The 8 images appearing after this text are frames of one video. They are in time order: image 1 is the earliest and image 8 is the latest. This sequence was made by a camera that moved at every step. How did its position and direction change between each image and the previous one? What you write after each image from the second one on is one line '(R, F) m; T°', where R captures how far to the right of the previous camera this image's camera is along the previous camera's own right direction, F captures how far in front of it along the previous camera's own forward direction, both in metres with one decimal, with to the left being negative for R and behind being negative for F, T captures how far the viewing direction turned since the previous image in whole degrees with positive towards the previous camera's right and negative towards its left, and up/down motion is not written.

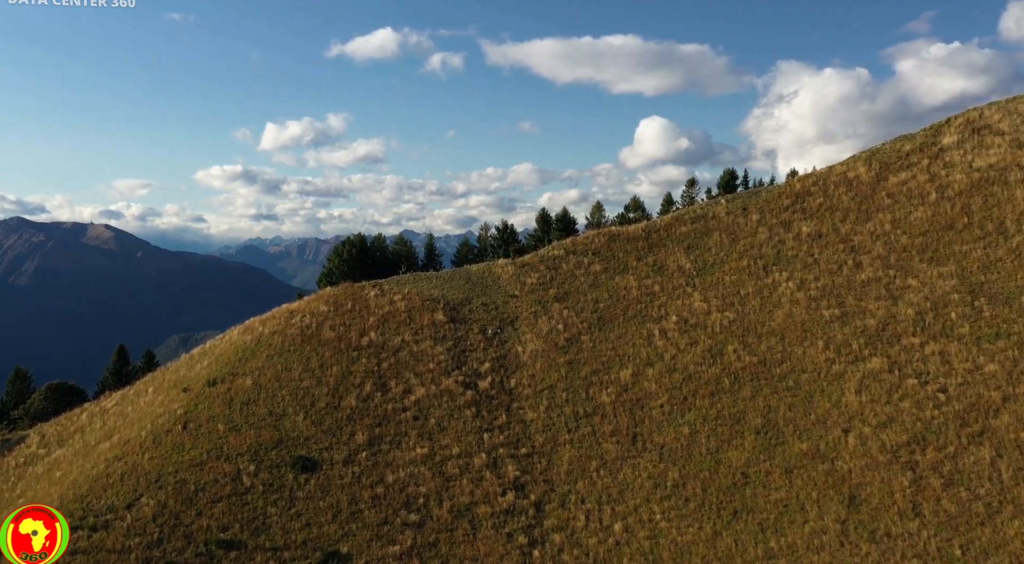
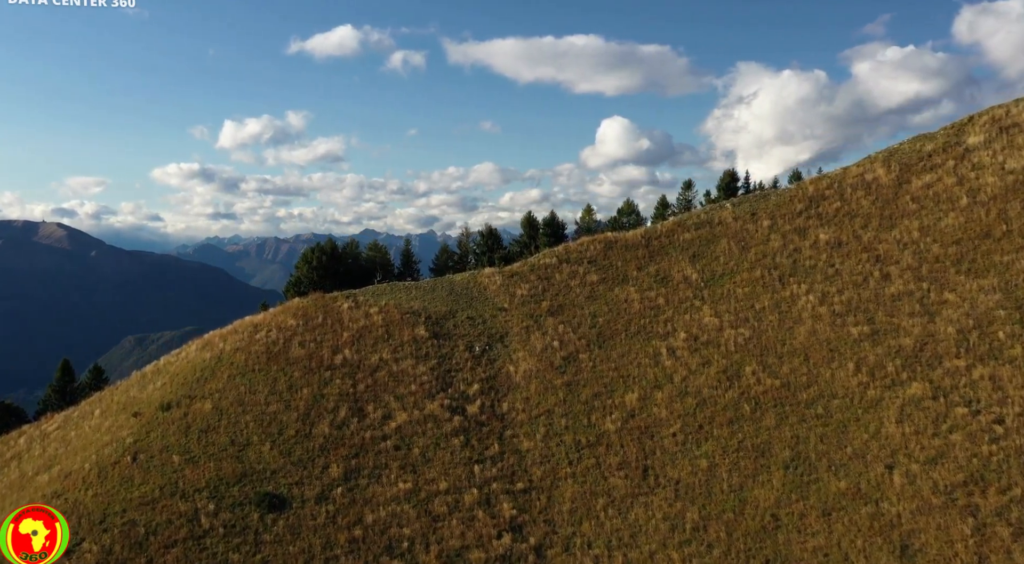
(-1.3, +4.1) m; +3°
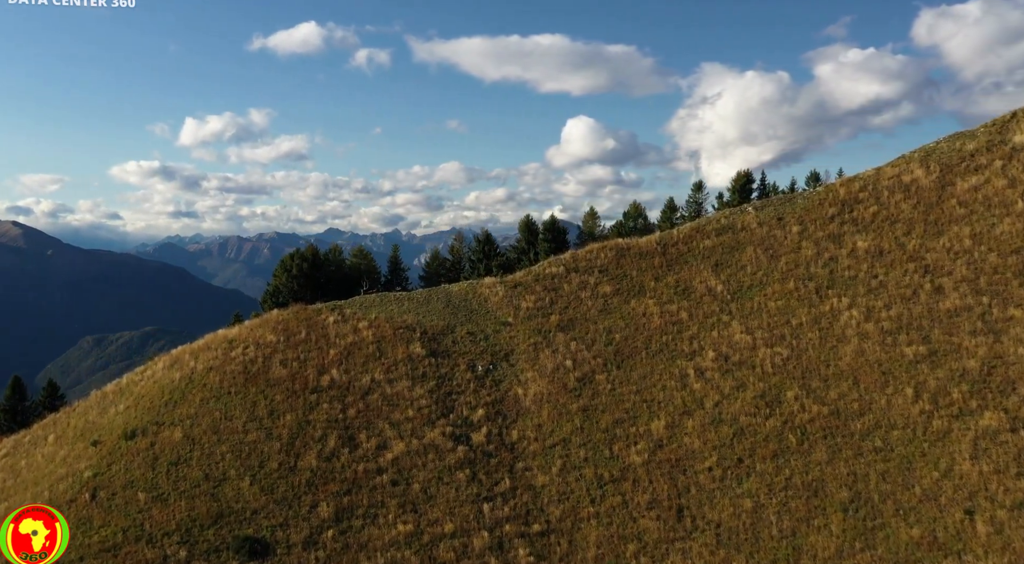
(-1.7, +3.9) m; +2°
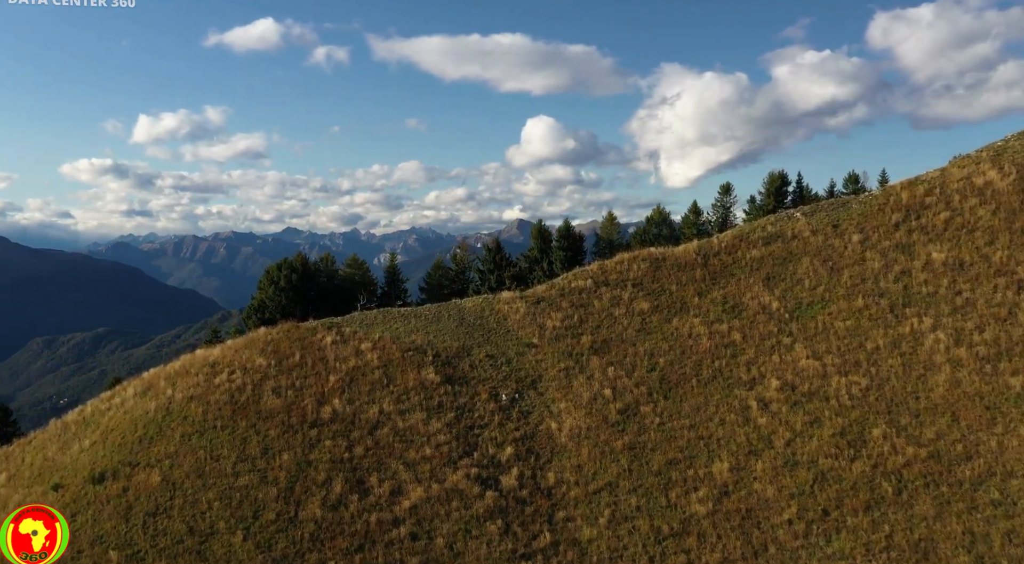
(-2.6, +4.5) m; +3°
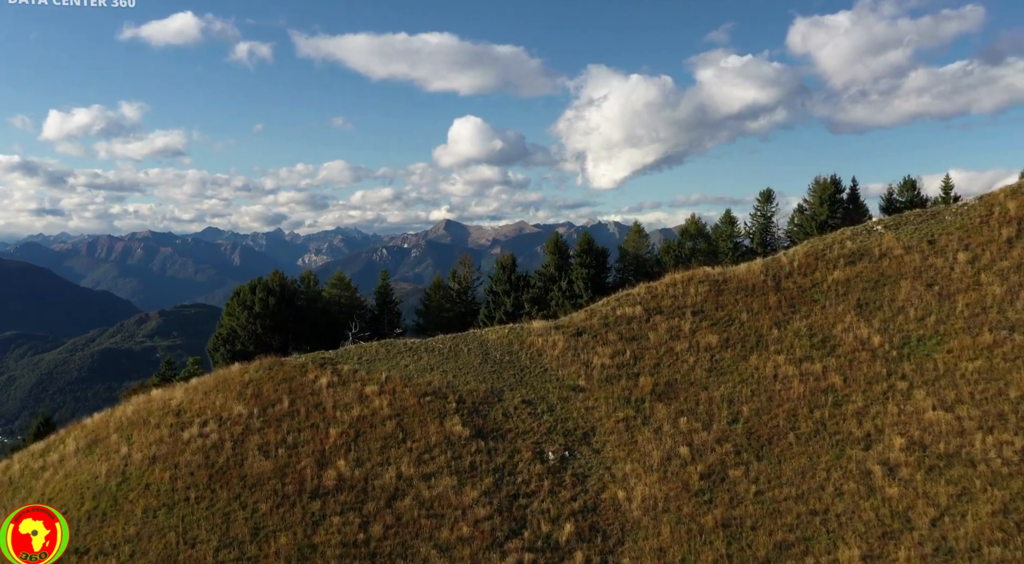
(-3.7, +6.3) m; +5°
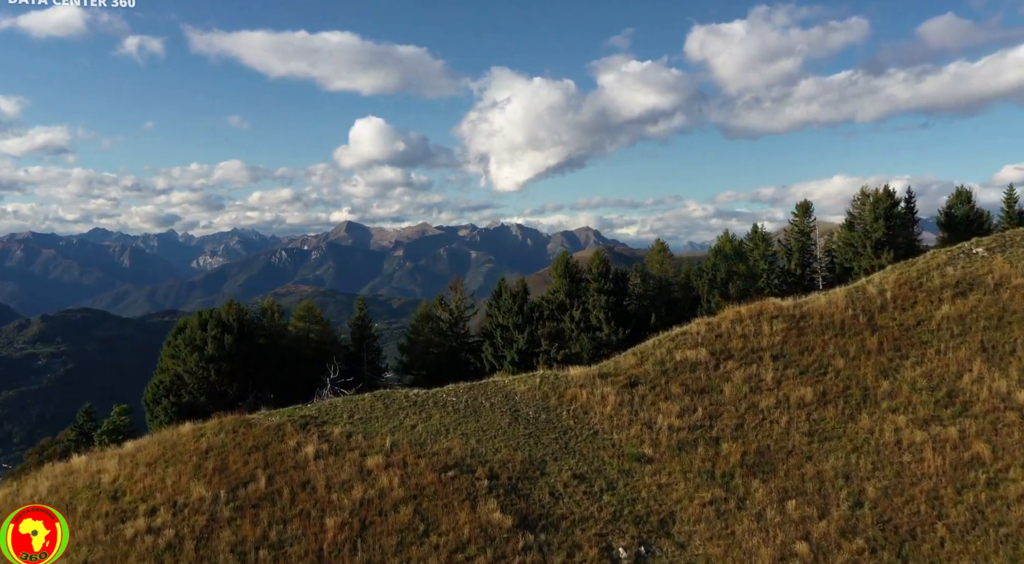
(-3.8, +6.3) m; +6°
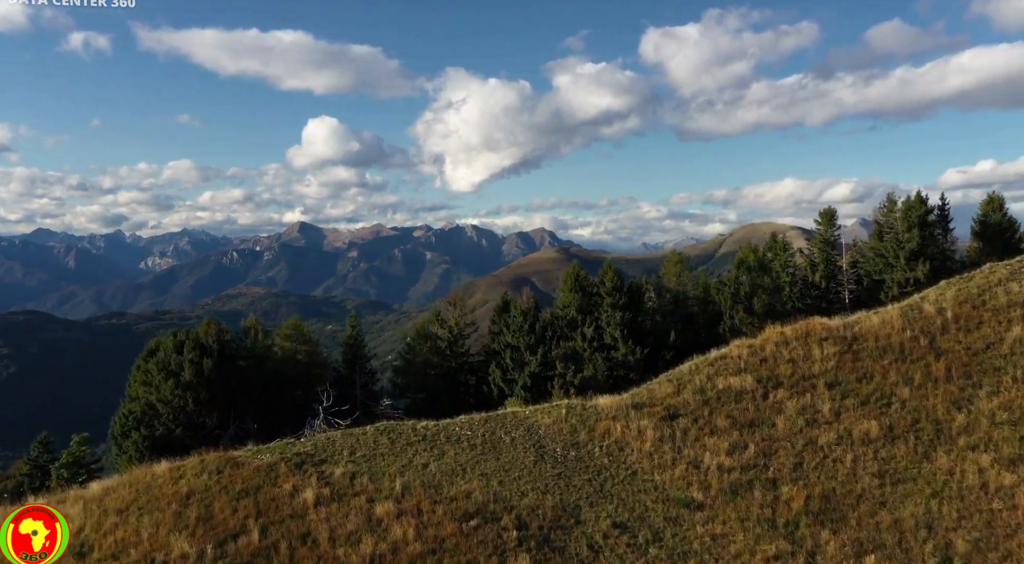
(-1.8, +2.8) m; +3°
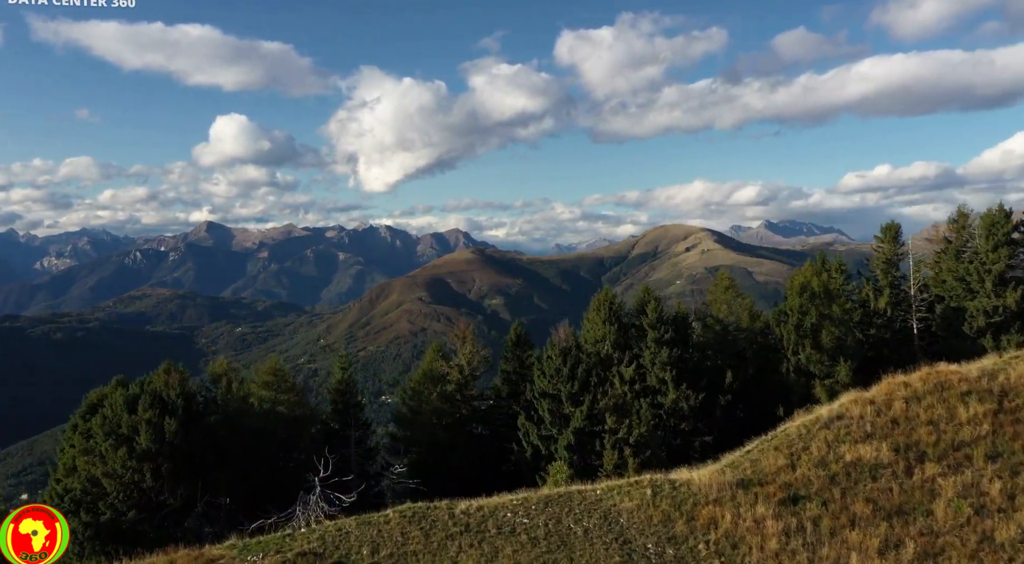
(-3.2, +5.6) m; +6°
